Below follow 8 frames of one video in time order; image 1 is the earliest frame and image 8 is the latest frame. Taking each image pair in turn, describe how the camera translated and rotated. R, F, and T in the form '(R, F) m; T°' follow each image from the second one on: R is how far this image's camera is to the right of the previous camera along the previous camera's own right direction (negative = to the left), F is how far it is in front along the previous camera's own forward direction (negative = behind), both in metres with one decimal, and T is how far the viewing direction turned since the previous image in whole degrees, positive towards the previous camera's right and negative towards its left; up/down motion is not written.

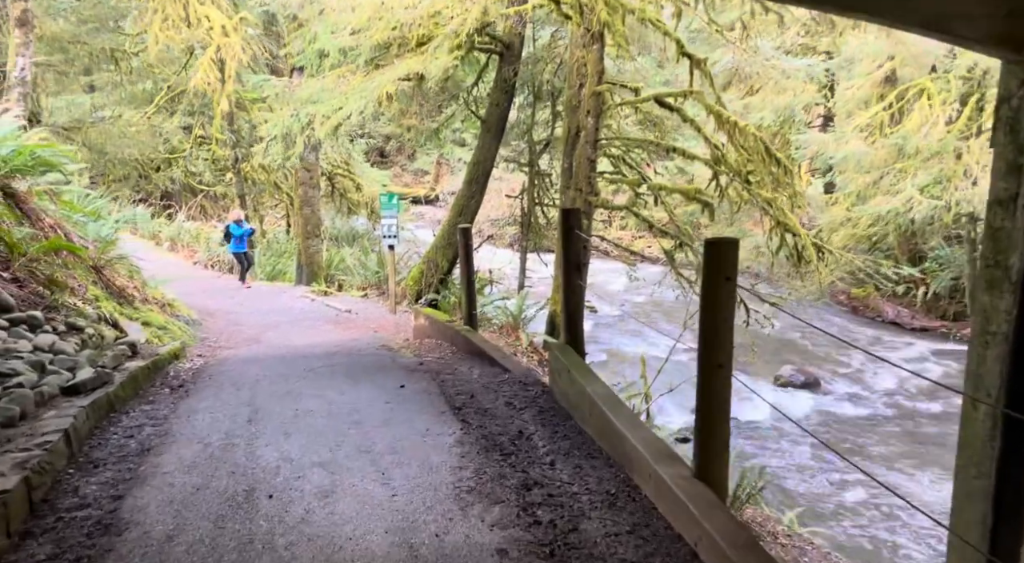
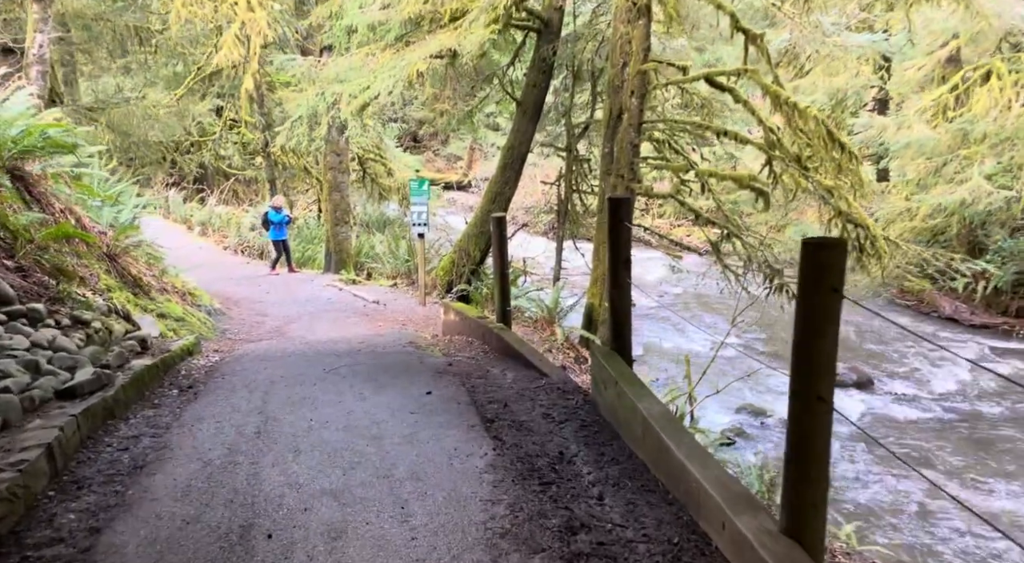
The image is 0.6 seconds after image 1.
(0.0, +0.6) m; -2°
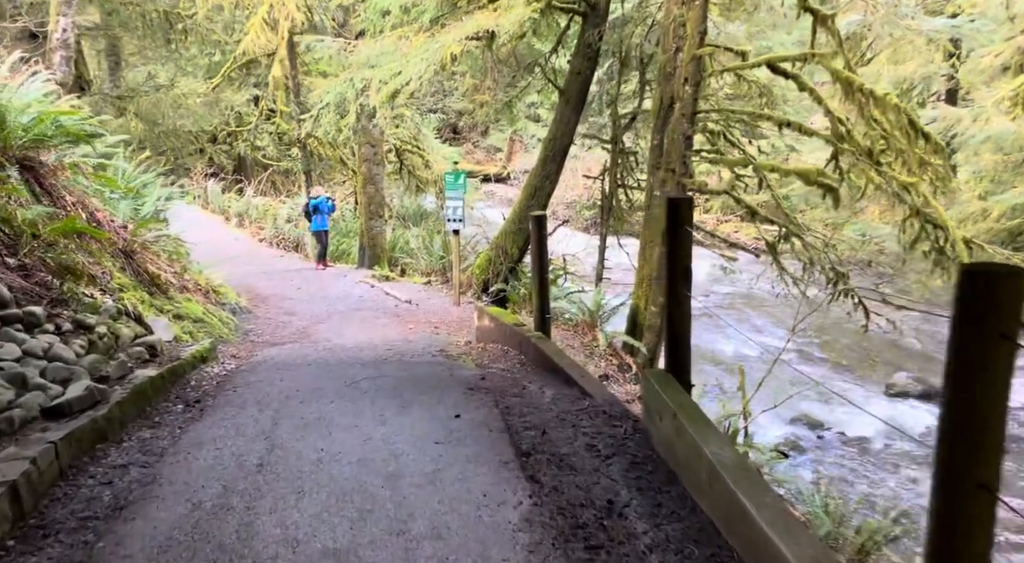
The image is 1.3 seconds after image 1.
(0.0, +0.6) m; -3°
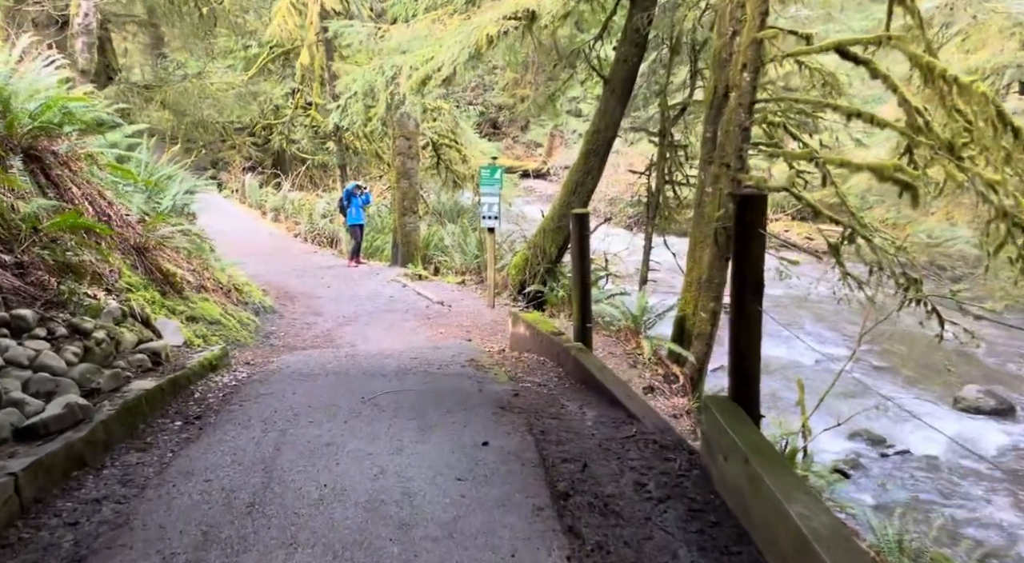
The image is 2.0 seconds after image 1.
(0.0, +0.6) m; -3°
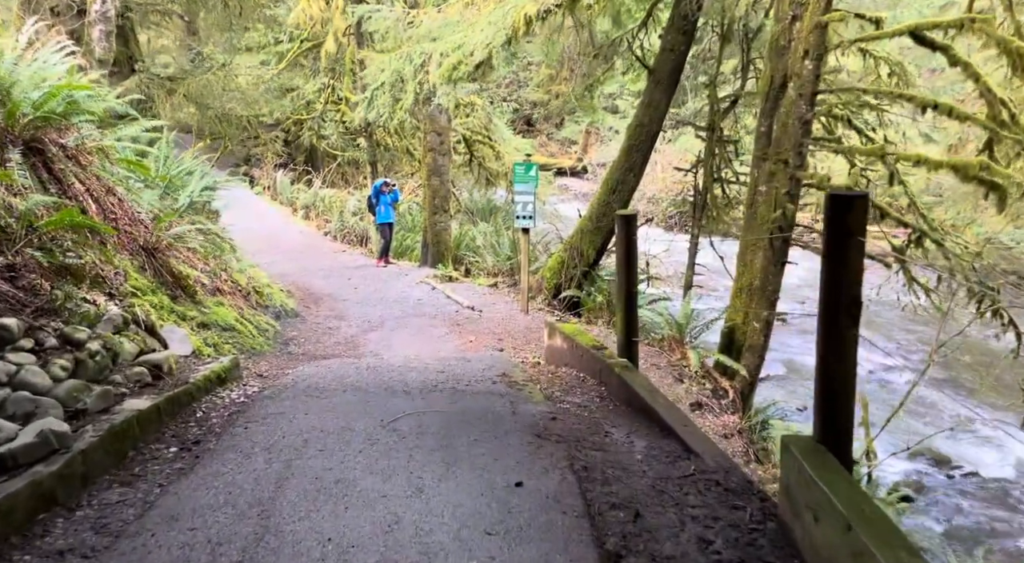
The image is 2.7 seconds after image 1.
(0.0, +0.6) m; -2°
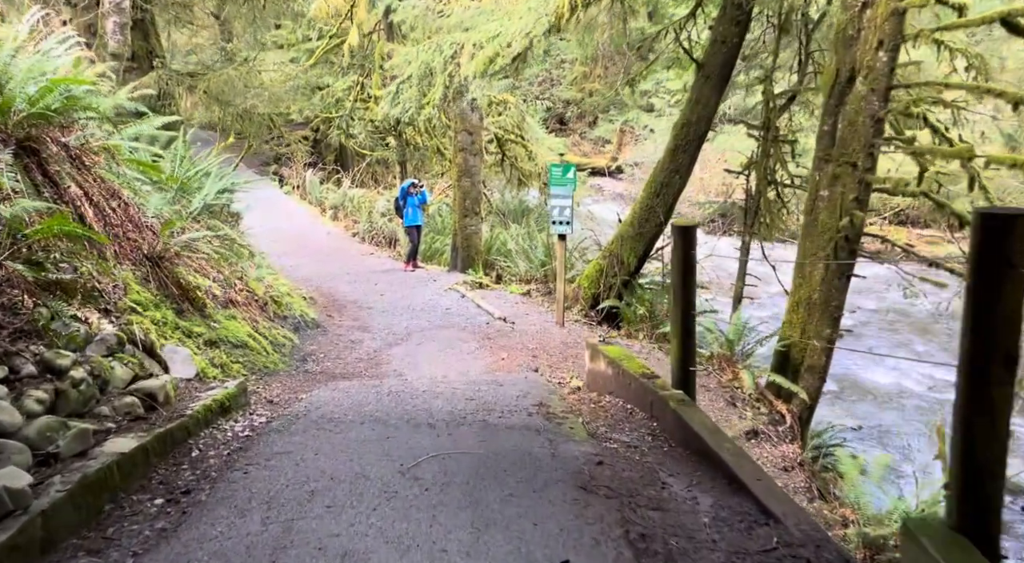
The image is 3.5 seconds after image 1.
(-0.1, +0.6) m; -2°
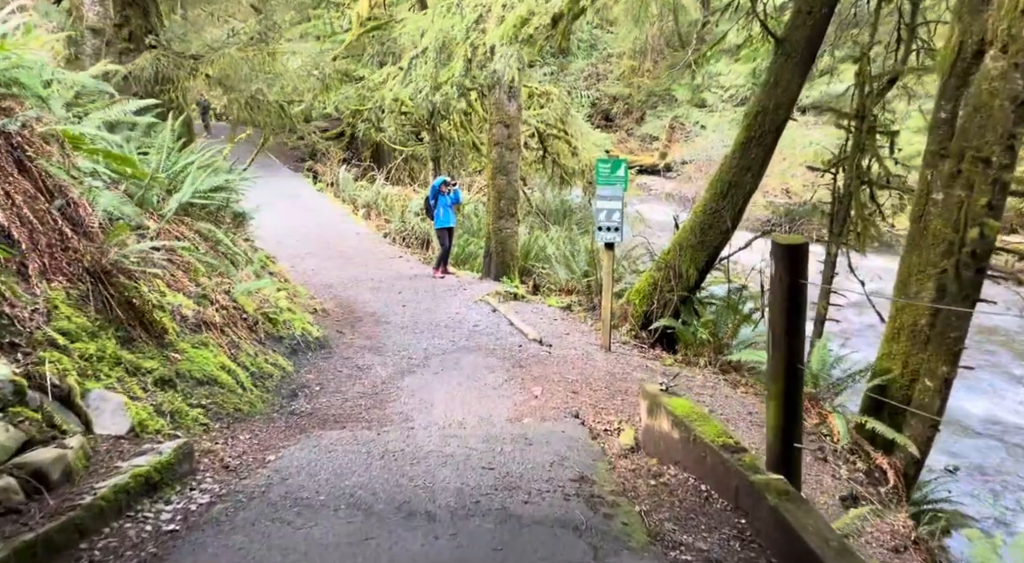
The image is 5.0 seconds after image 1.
(0.0, +1.3) m; -3°
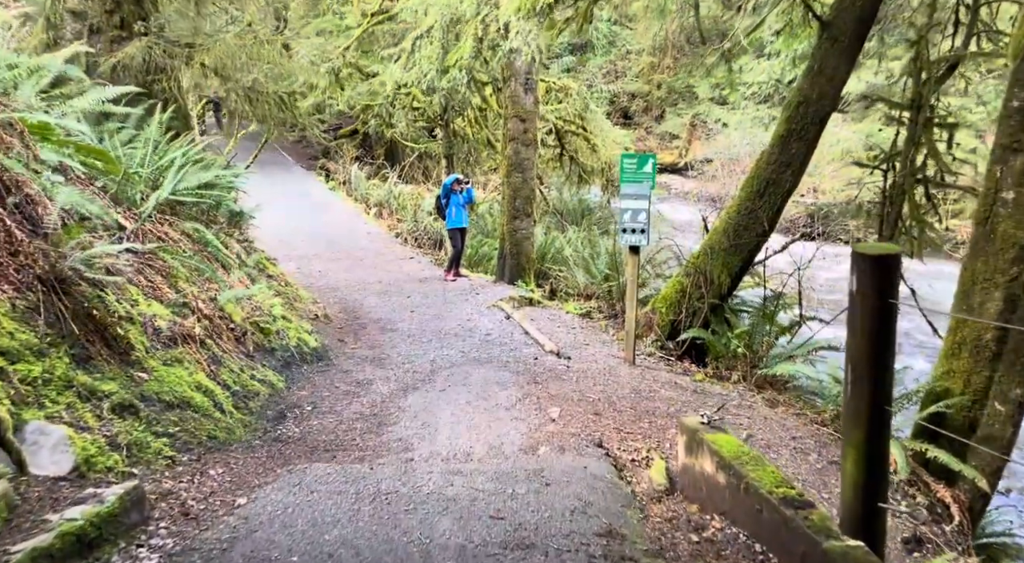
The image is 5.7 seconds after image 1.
(0.0, +0.6) m; -1°
